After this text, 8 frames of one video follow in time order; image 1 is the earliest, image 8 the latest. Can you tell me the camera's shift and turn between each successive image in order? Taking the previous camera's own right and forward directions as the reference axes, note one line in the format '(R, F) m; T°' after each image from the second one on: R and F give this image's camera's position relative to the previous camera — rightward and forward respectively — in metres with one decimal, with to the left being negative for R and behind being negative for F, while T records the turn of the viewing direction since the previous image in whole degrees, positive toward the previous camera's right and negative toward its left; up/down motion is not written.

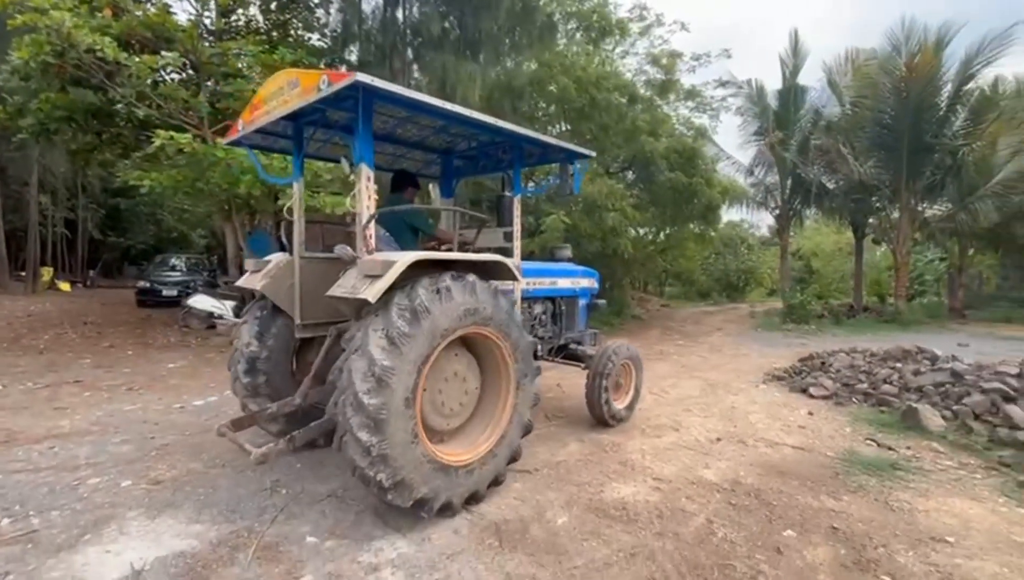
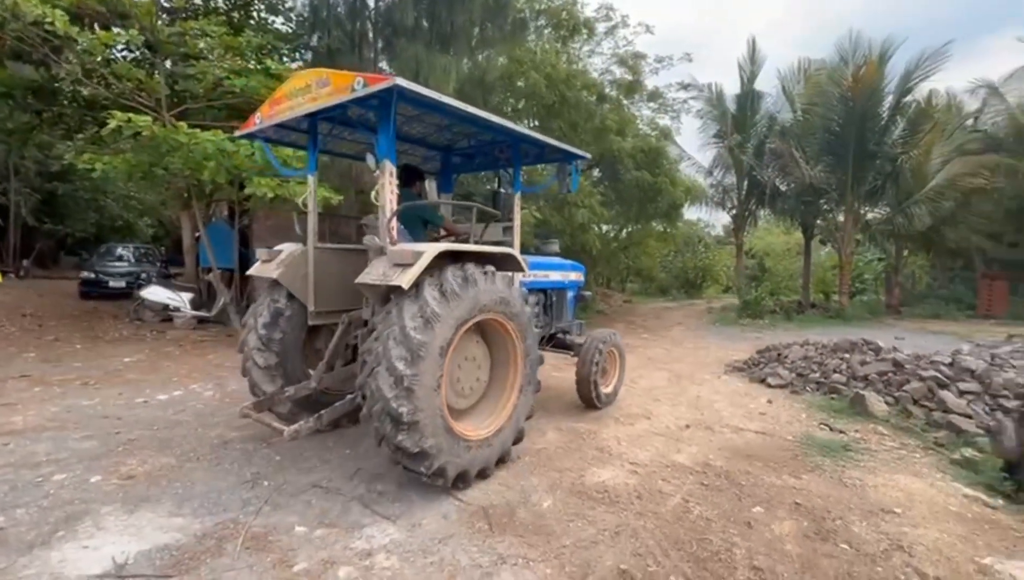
(-0.2, -0.1) m; +5°
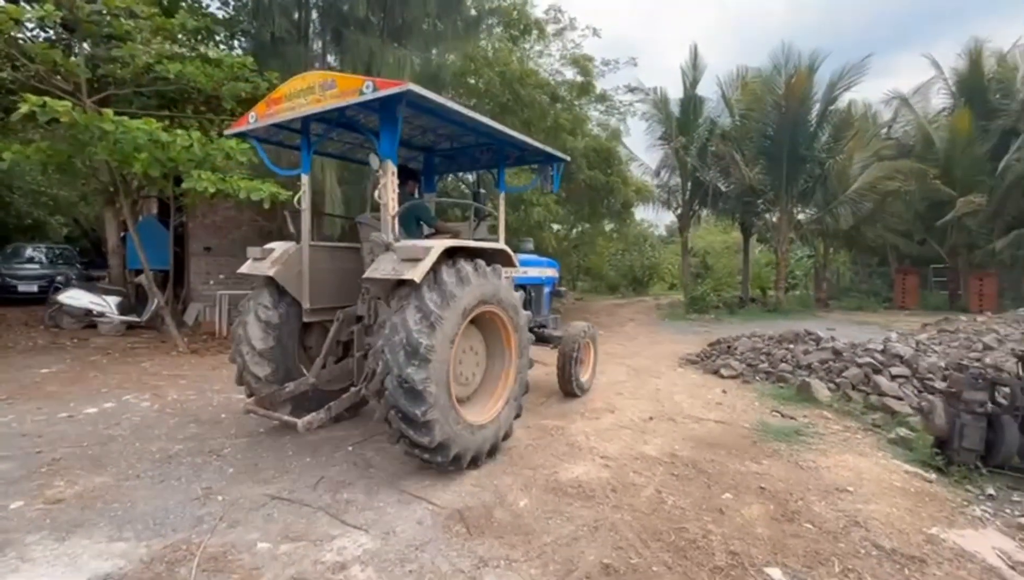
(-0.2, +0.1) m; +6°
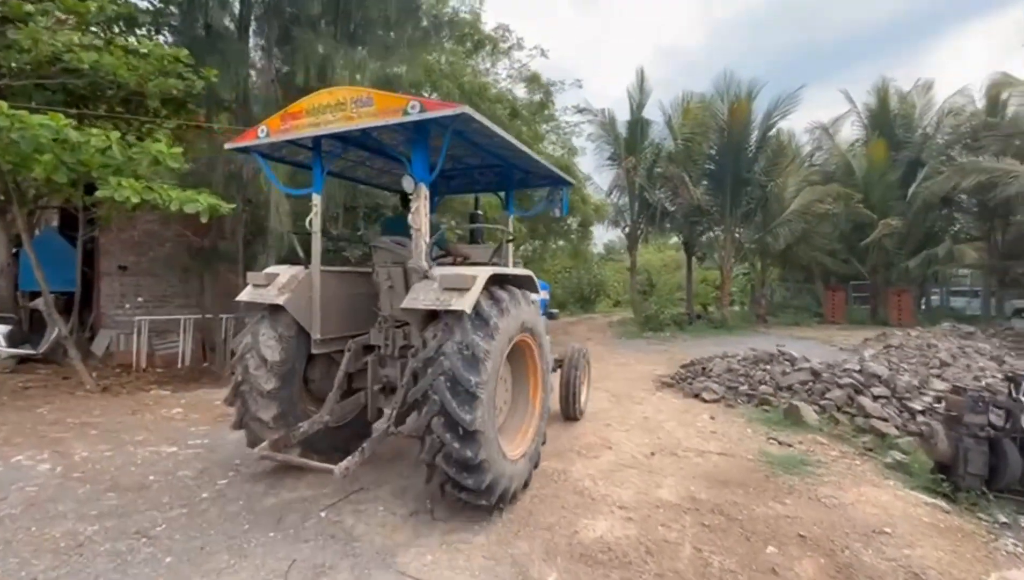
(-0.5, +0.6) m; +7°
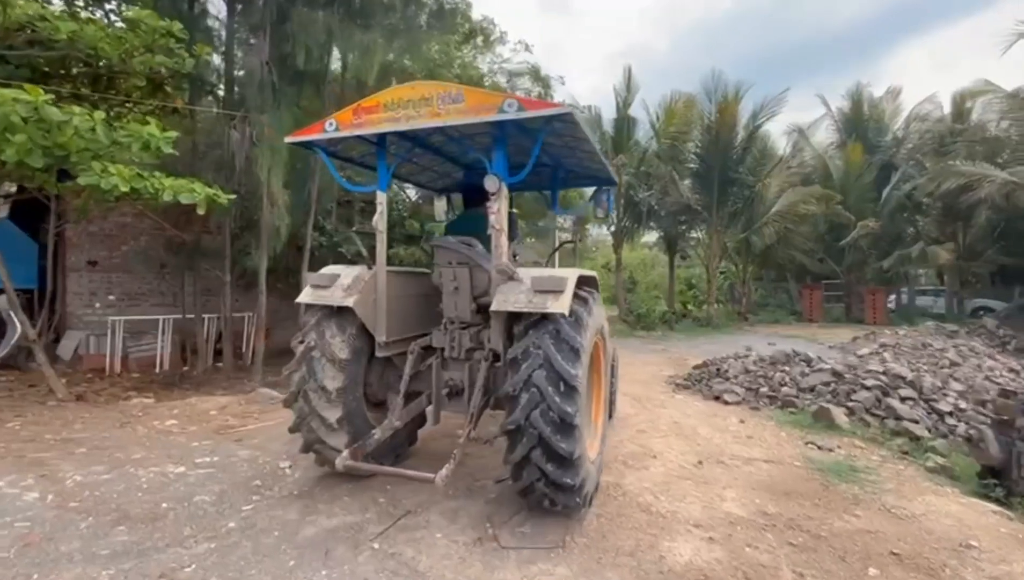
(-0.7, +0.4) m; +4°
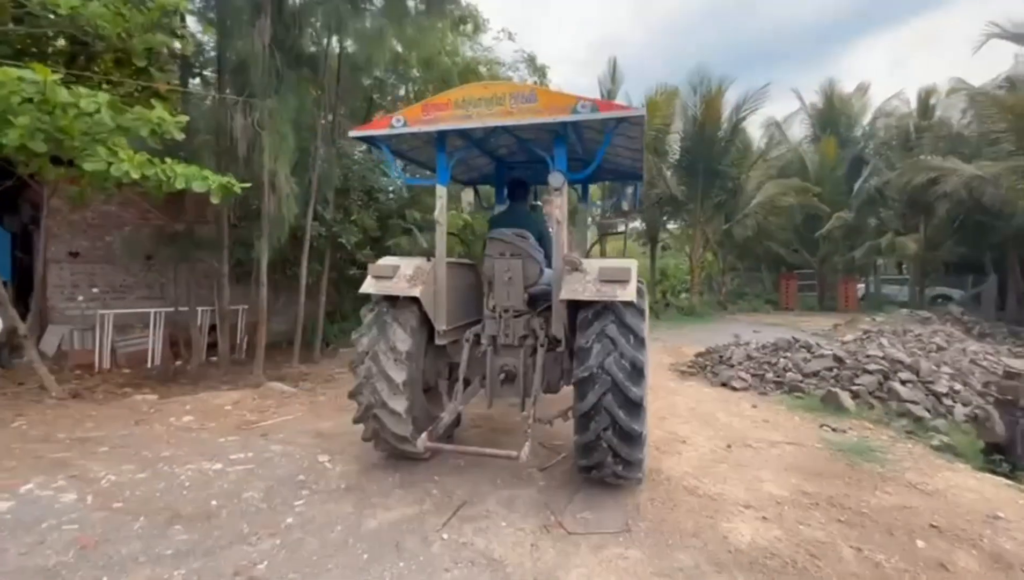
(-0.6, 0.0) m; +3°
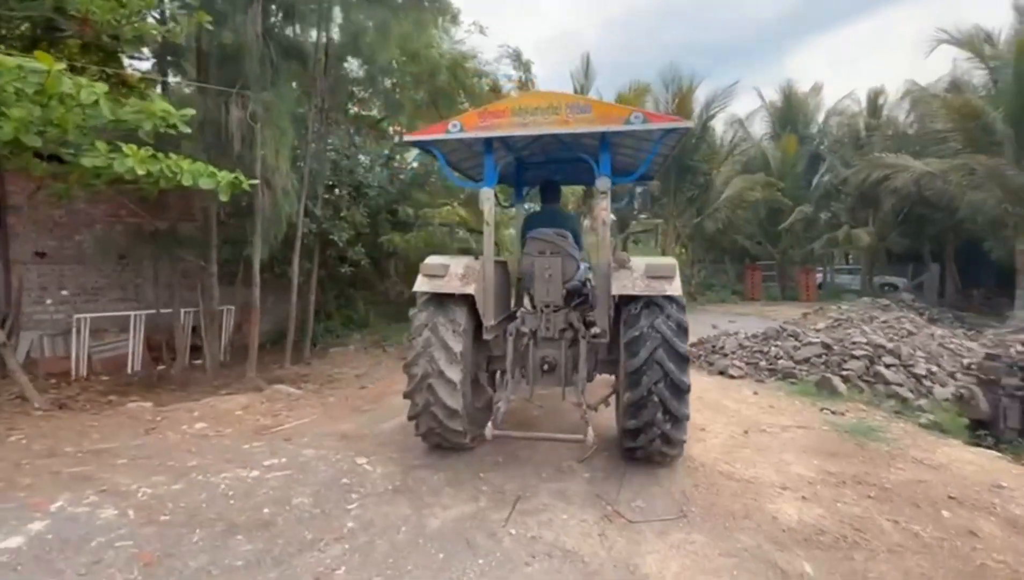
(-0.7, 0.0) m; +4°
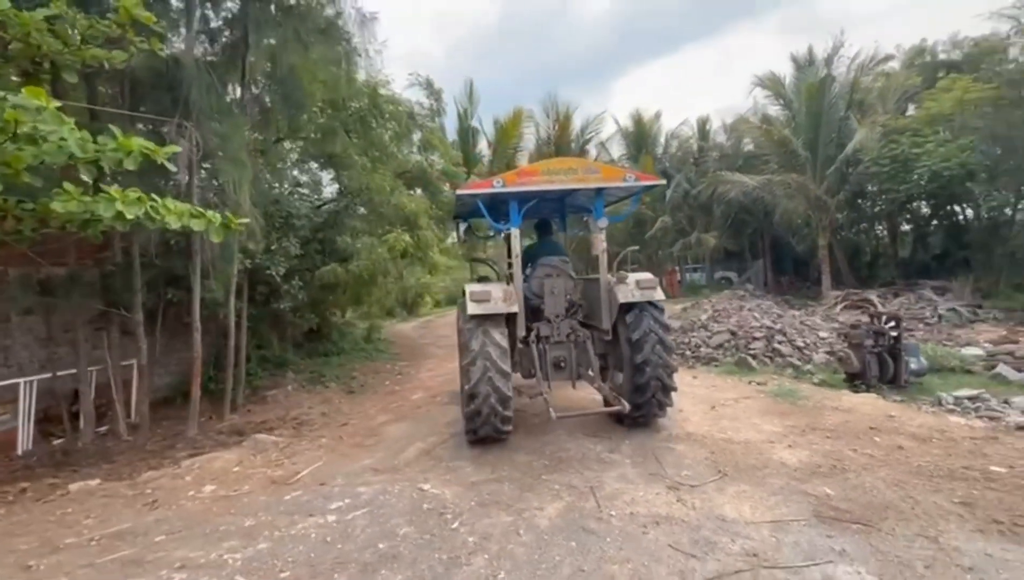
(-1.6, -0.3) m; +16°
